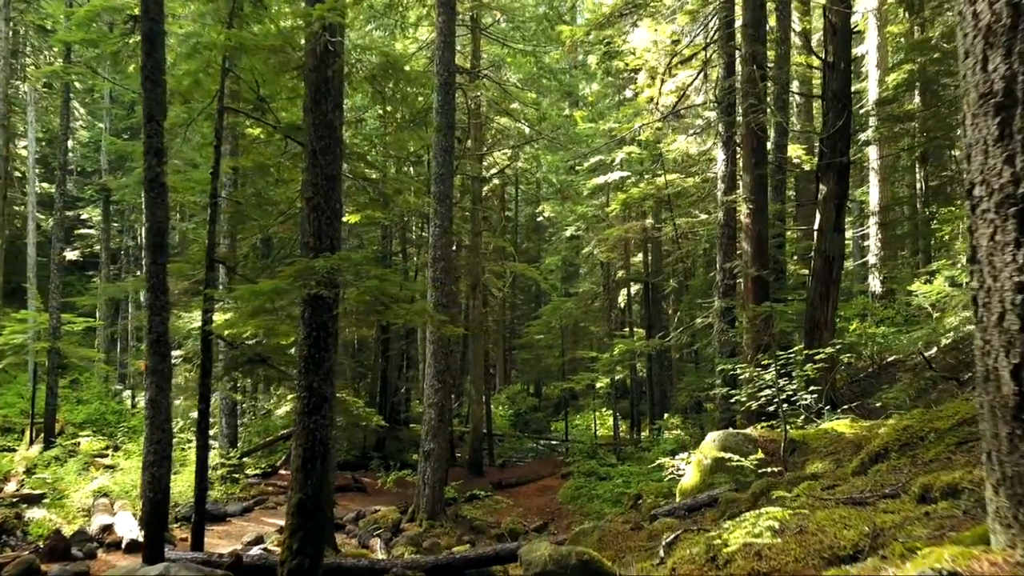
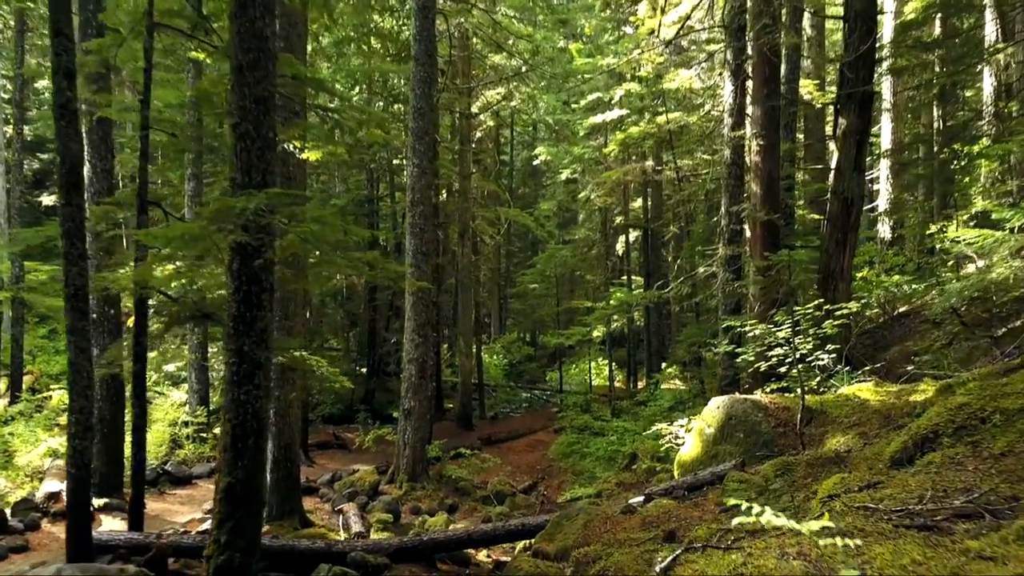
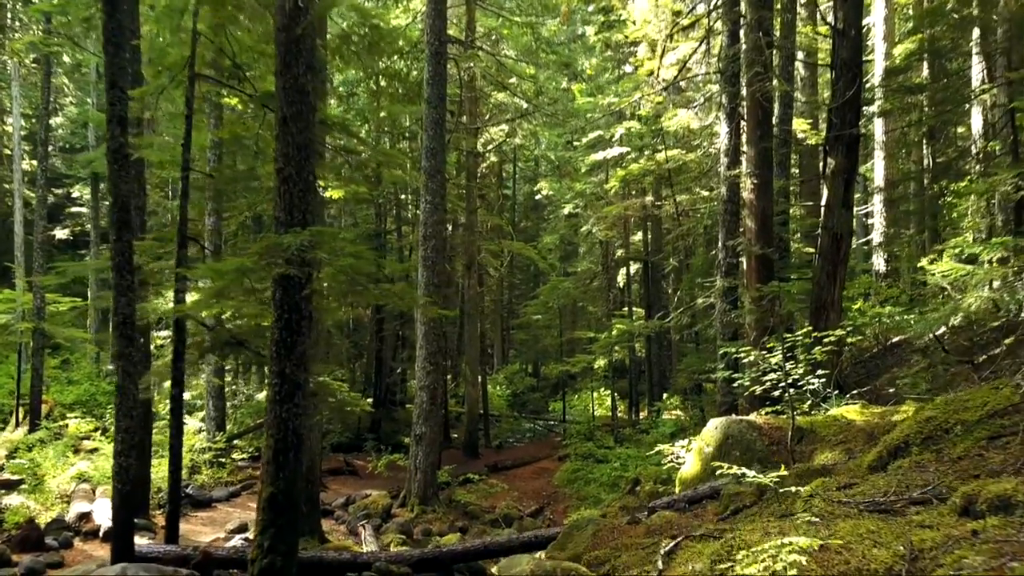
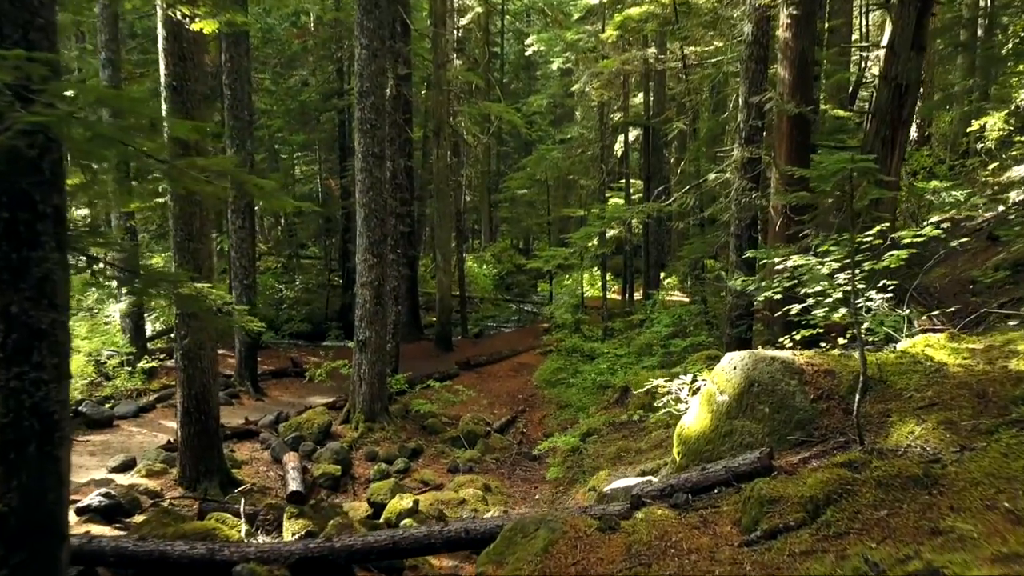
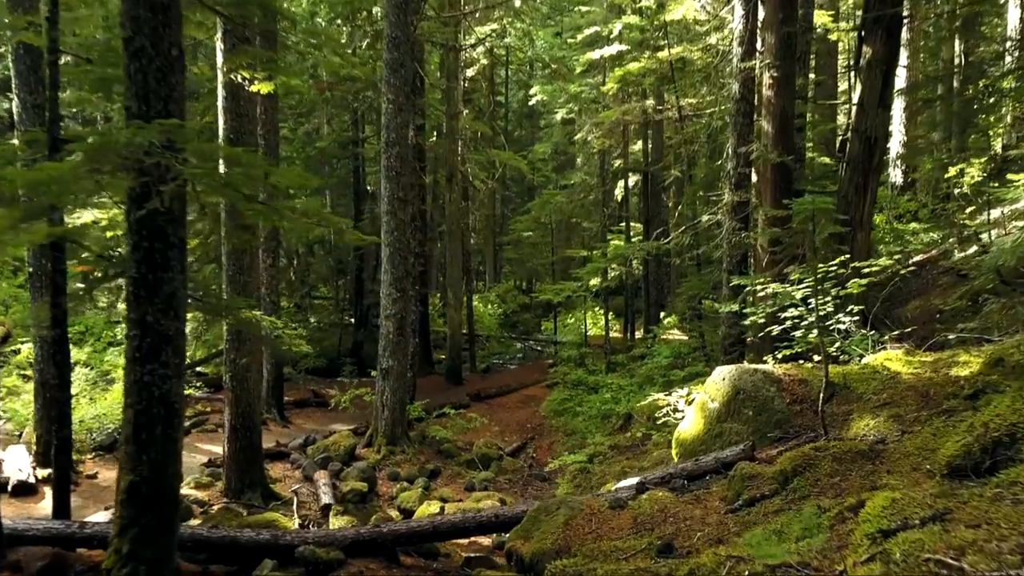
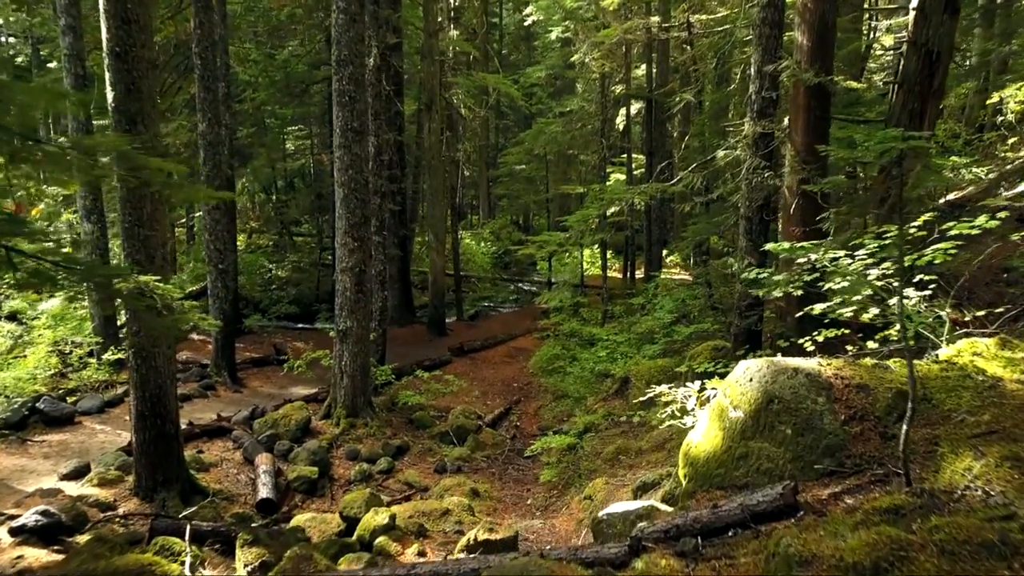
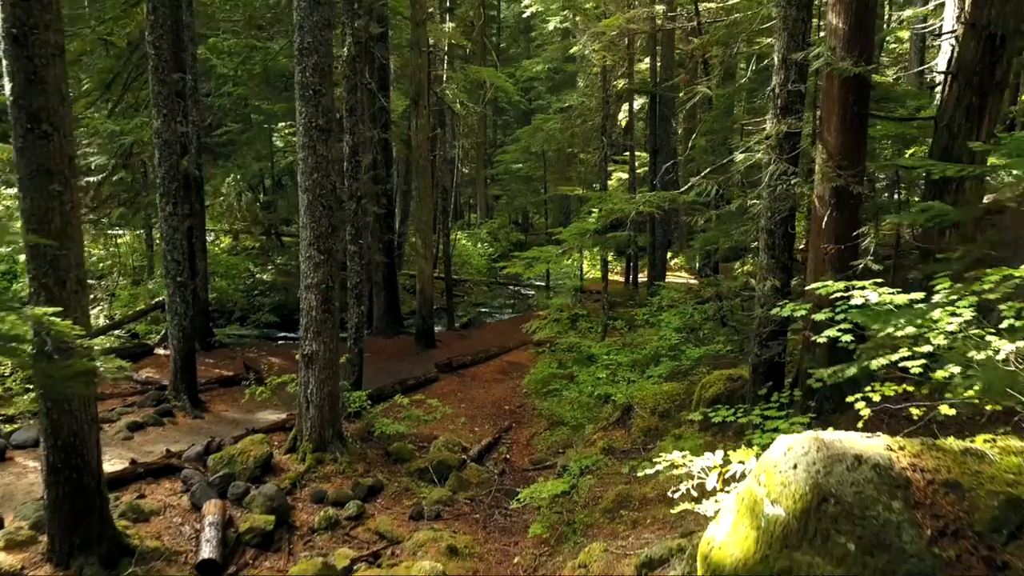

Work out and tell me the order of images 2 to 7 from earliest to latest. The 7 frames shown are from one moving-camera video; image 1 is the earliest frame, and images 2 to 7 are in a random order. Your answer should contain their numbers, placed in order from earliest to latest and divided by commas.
3, 2, 5, 4, 6, 7
